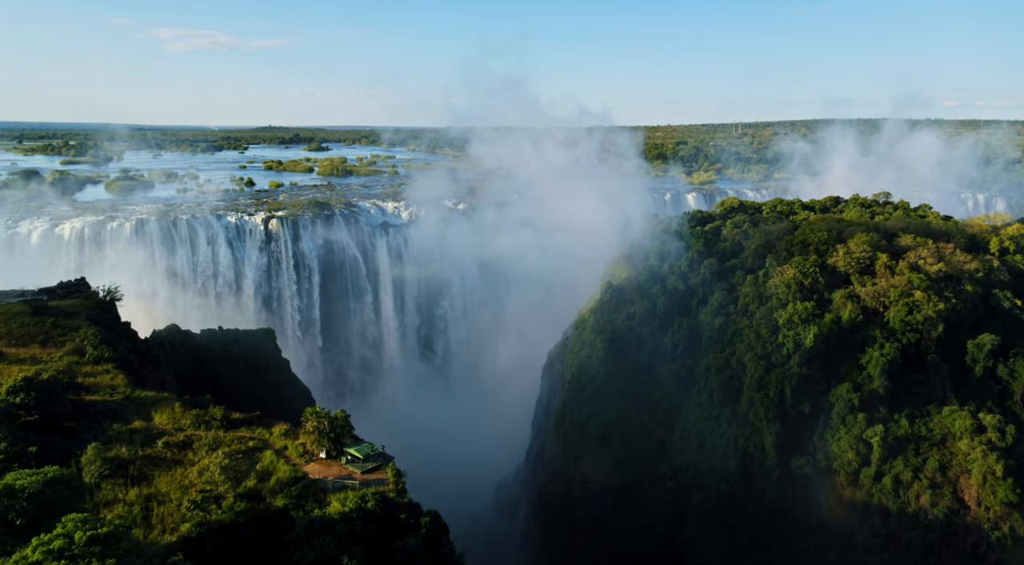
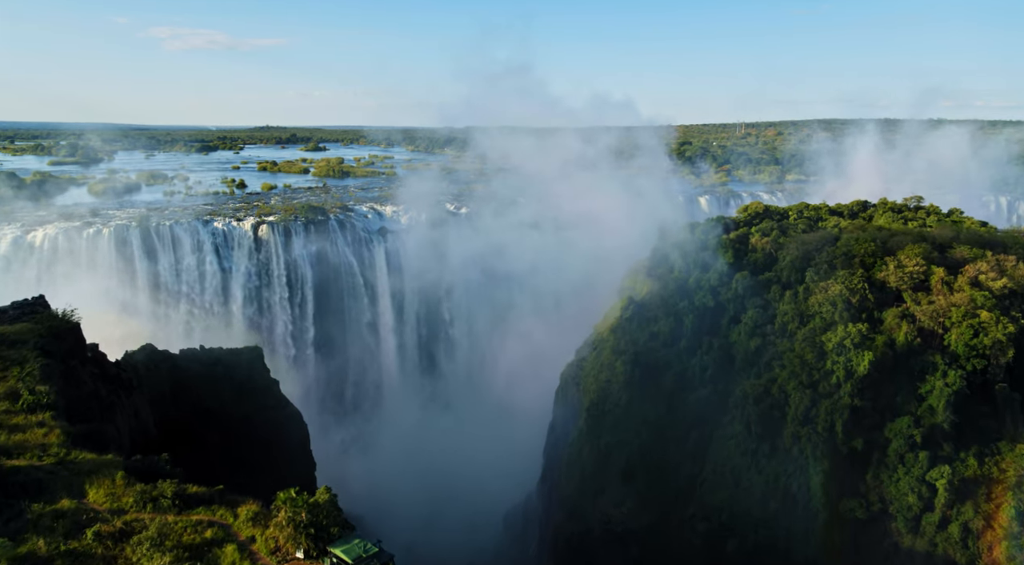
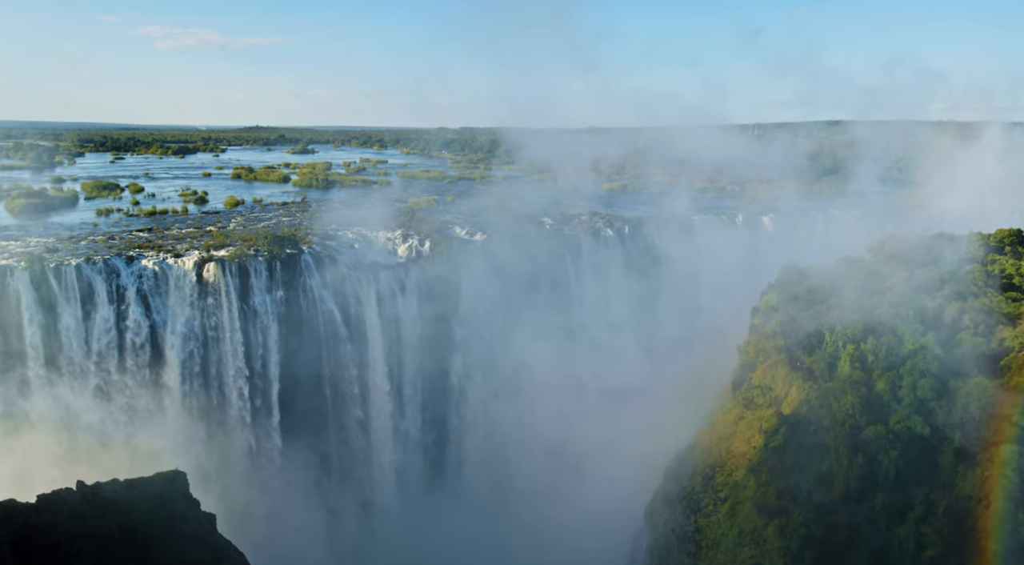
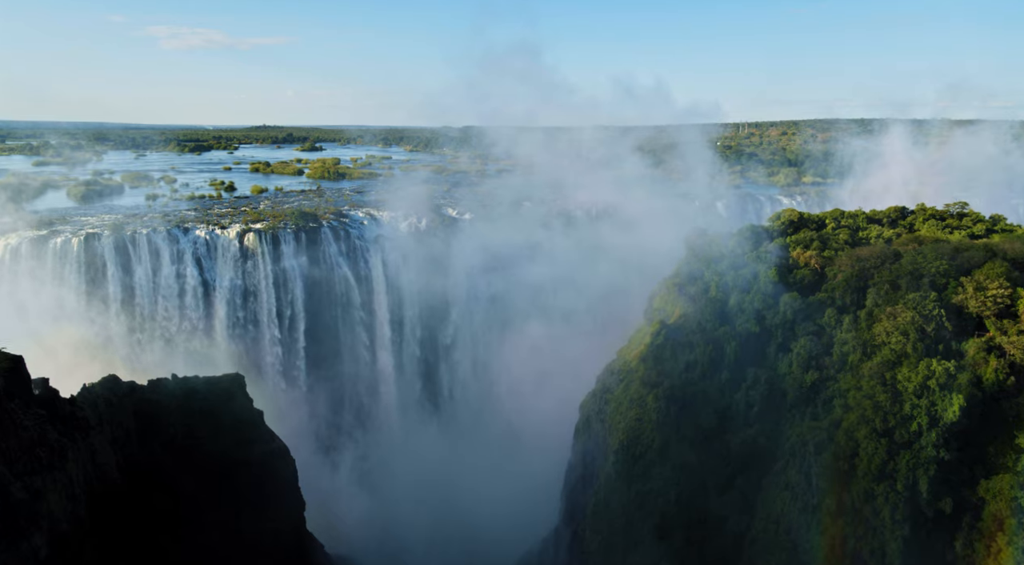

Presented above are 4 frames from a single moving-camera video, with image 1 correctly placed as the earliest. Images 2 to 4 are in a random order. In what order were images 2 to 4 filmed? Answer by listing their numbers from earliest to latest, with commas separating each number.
2, 4, 3
